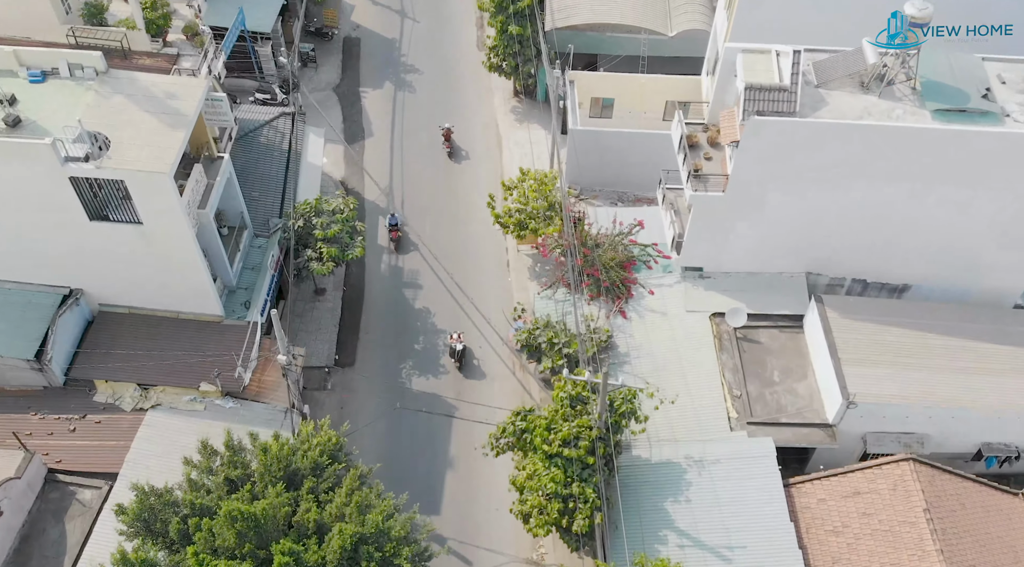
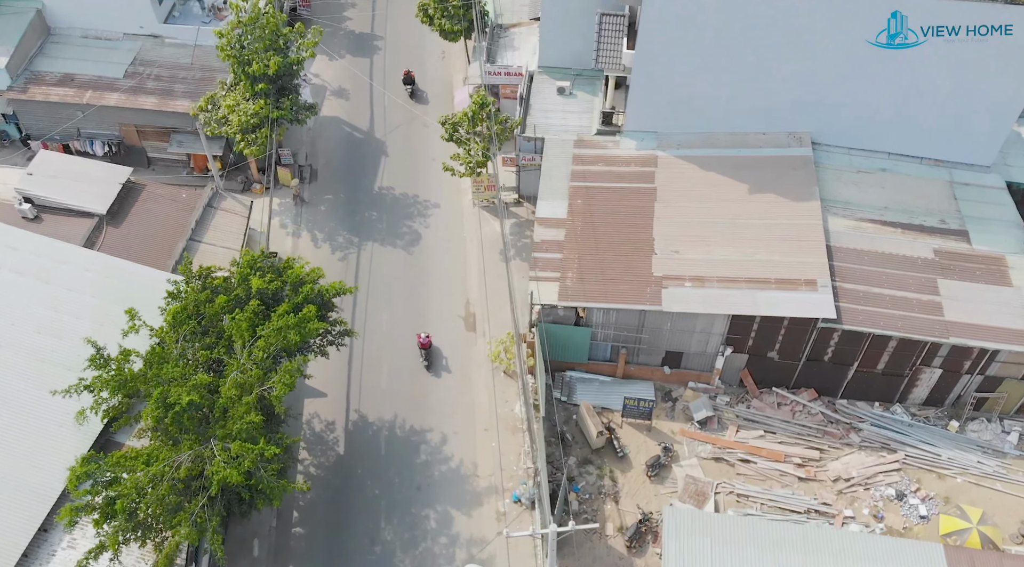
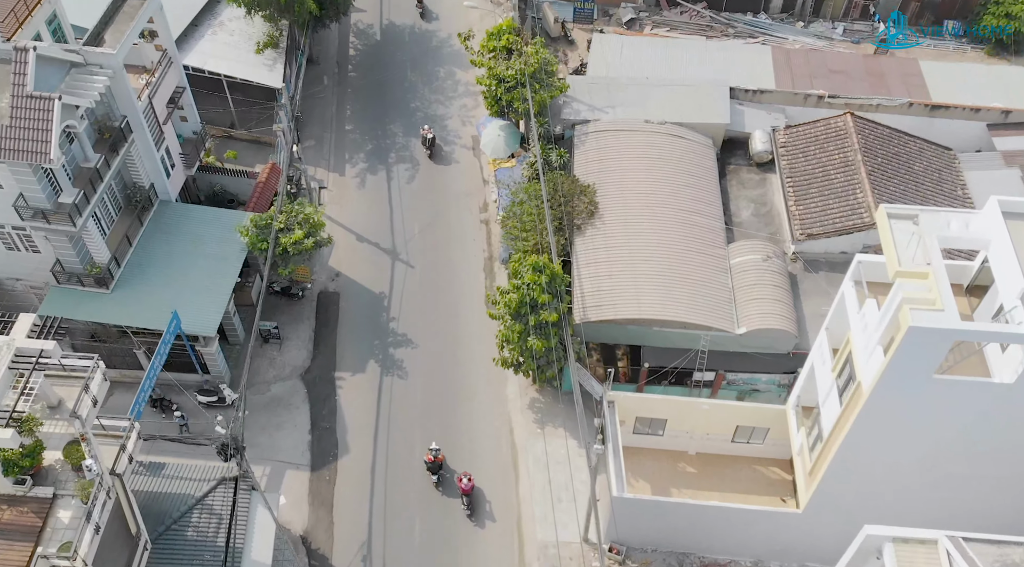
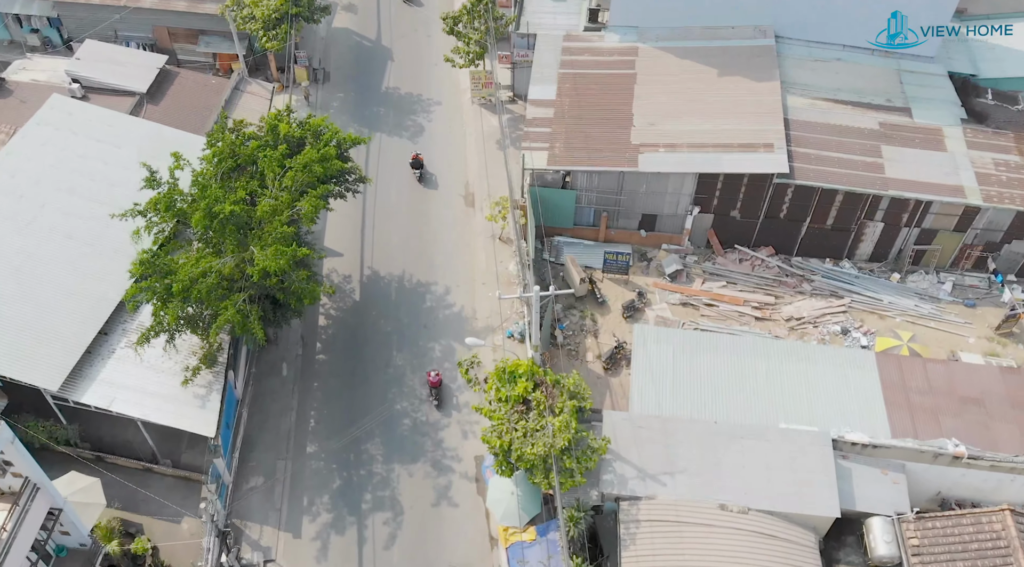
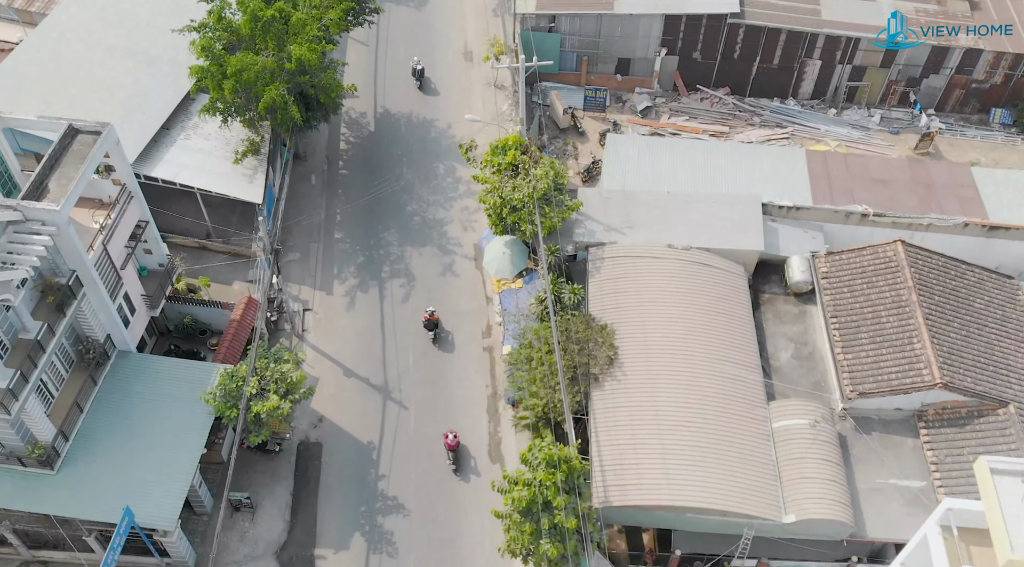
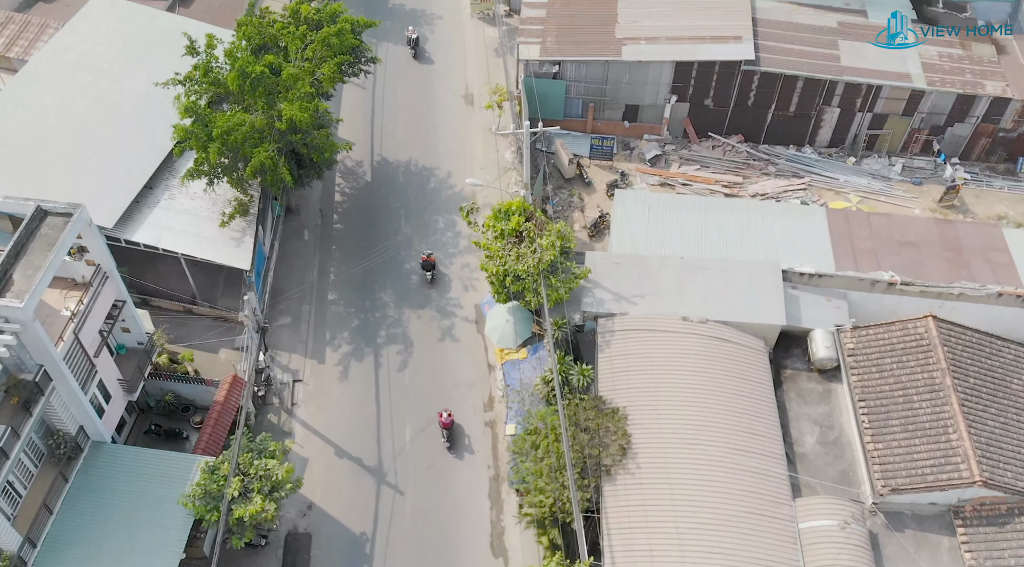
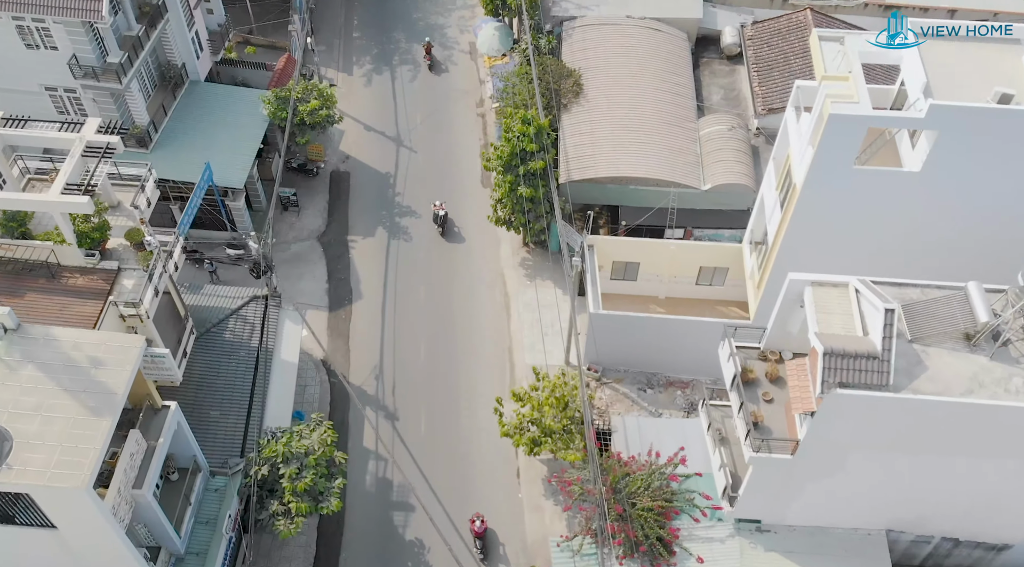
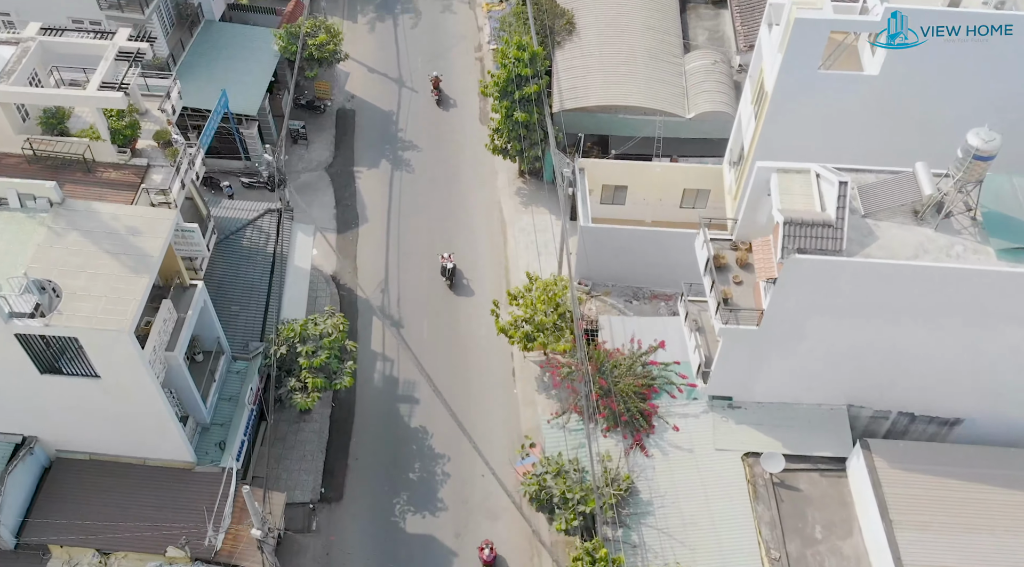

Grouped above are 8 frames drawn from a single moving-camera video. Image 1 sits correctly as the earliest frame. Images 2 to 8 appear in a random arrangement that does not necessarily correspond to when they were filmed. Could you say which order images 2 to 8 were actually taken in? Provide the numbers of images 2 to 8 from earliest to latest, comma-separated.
8, 7, 3, 5, 6, 4, 2
